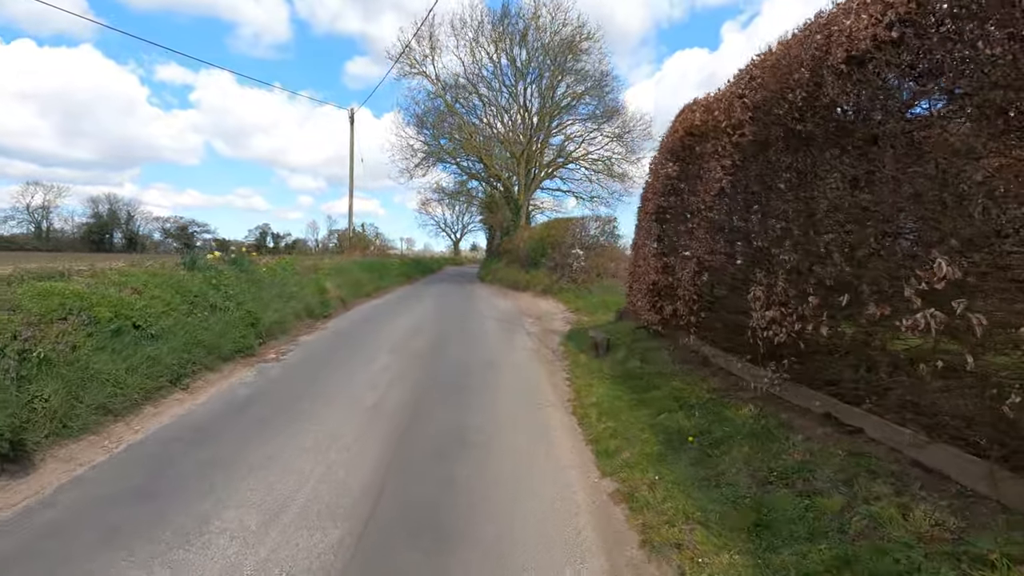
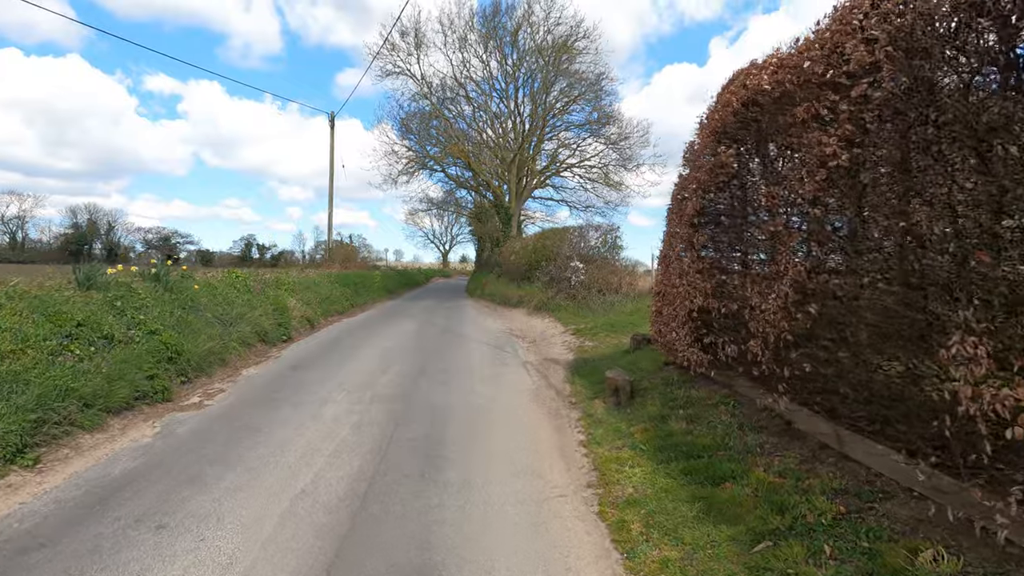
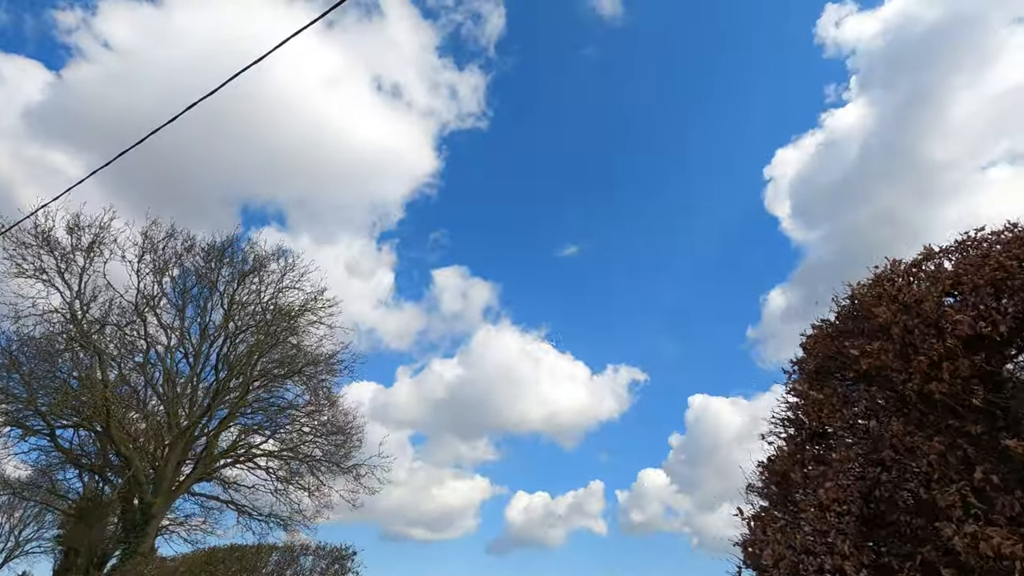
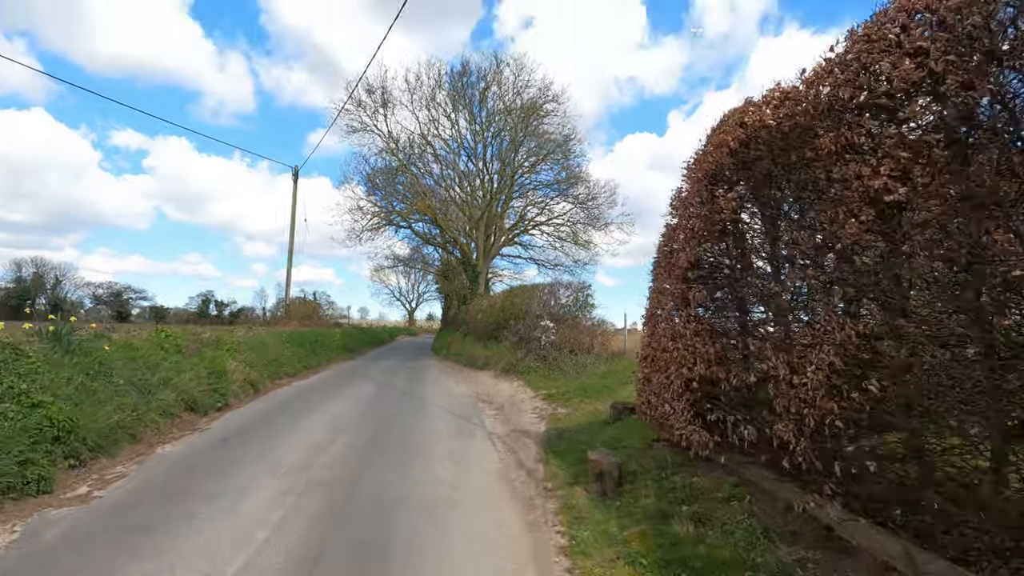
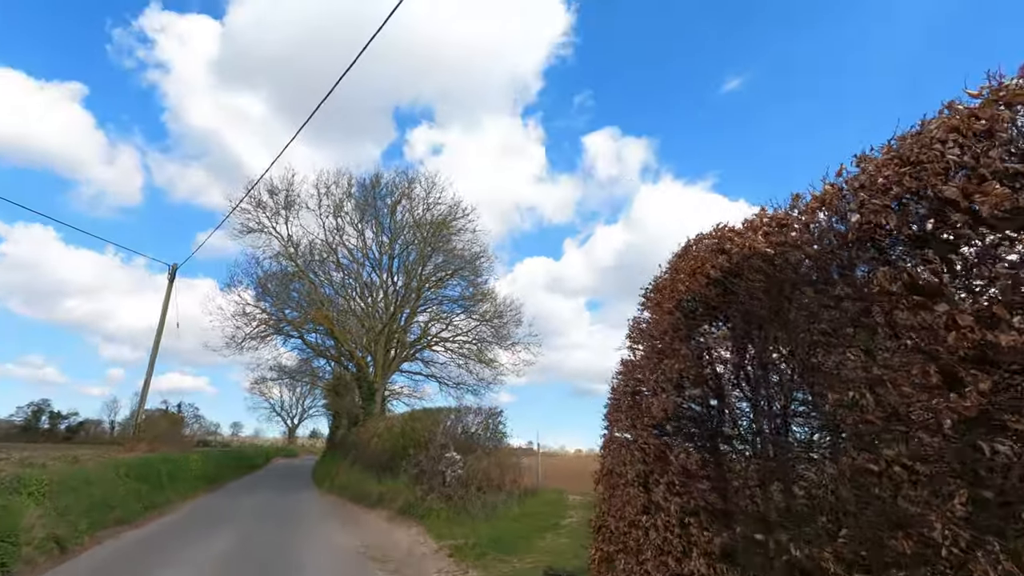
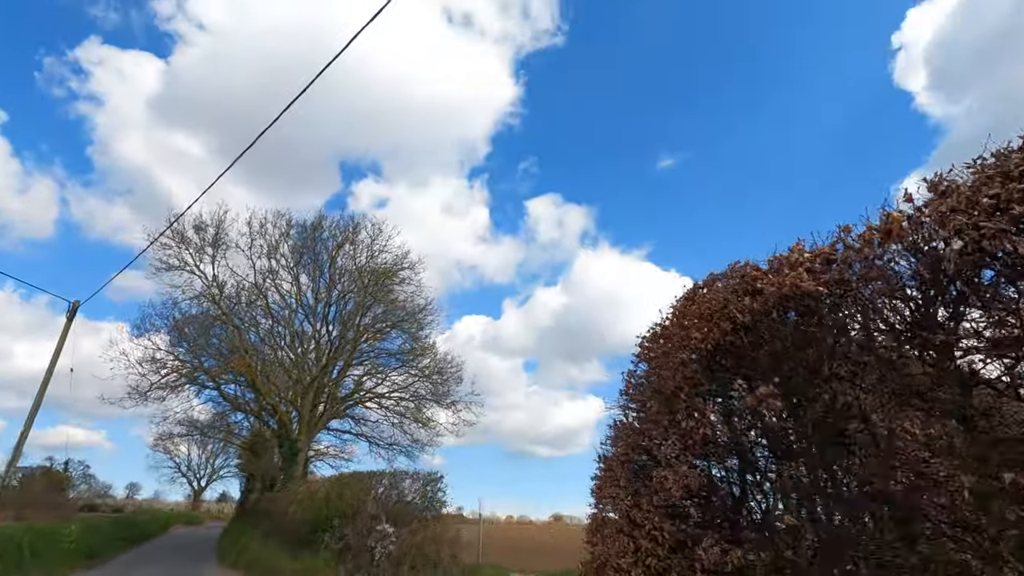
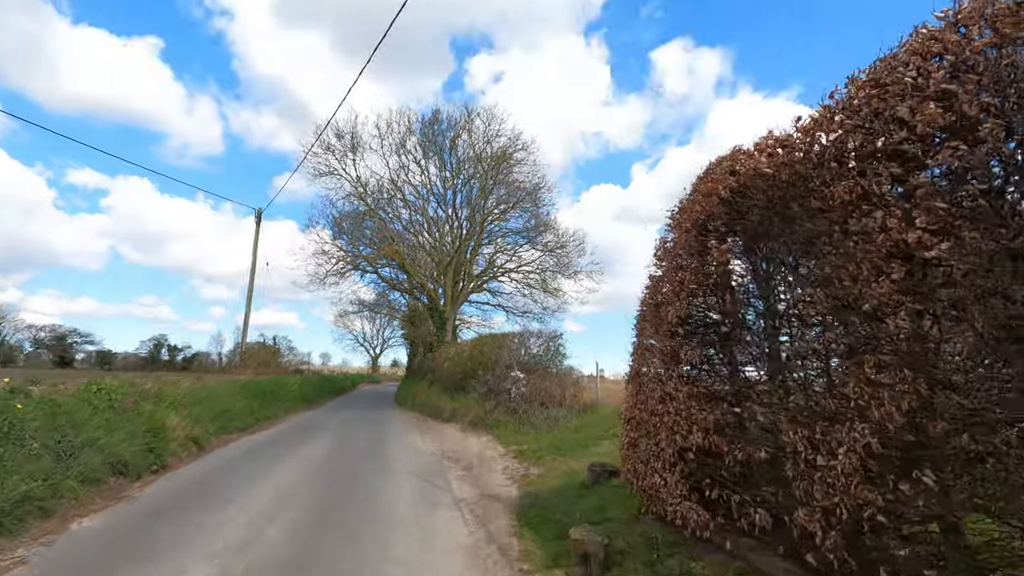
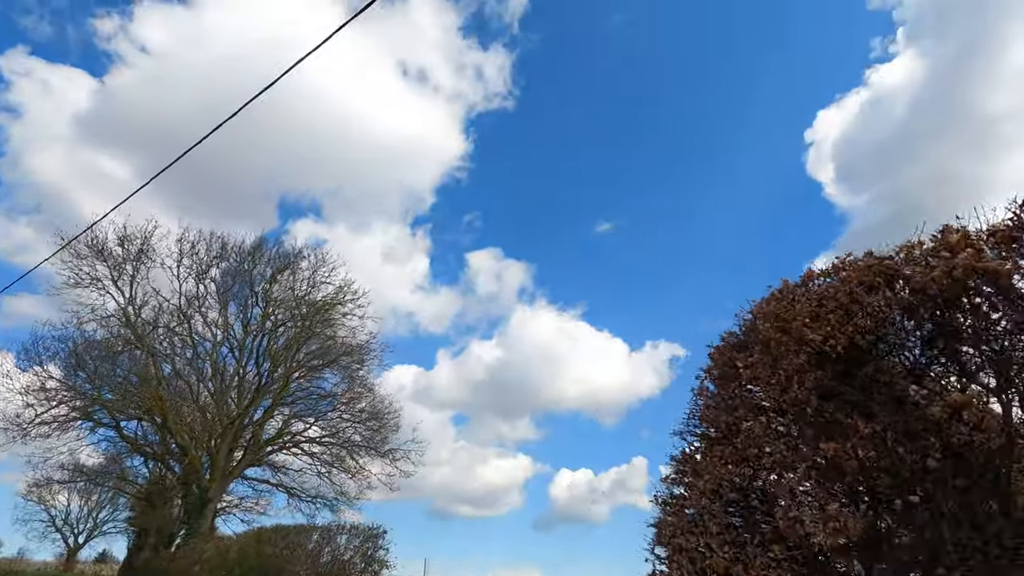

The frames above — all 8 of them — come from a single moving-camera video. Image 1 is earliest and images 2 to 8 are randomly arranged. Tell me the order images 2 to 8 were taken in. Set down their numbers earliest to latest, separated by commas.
2, 4, 7, 5, 6, 8, 3
